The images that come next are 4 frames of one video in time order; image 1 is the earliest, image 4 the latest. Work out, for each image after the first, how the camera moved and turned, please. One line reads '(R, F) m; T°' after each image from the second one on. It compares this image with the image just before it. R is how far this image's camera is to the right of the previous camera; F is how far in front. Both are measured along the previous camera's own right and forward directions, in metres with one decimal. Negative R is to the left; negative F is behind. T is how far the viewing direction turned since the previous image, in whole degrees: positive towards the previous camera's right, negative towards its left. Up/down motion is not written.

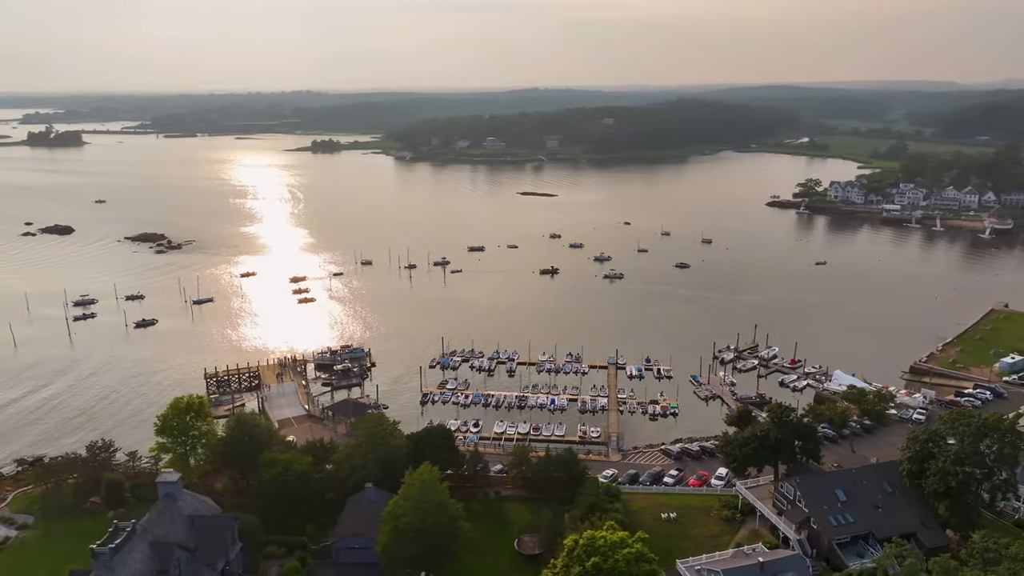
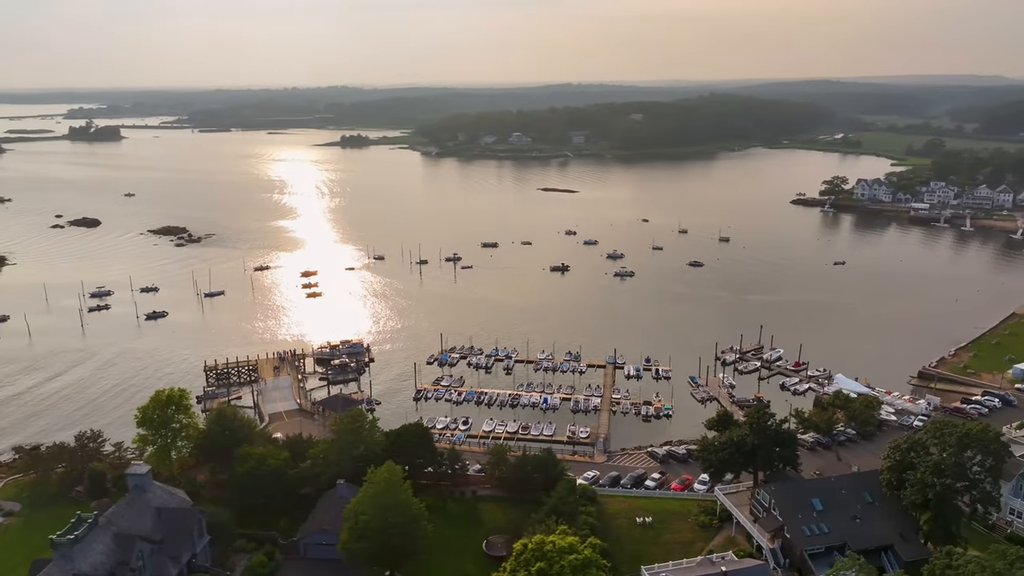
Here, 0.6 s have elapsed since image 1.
(+1.7, +0.3) m; -3°
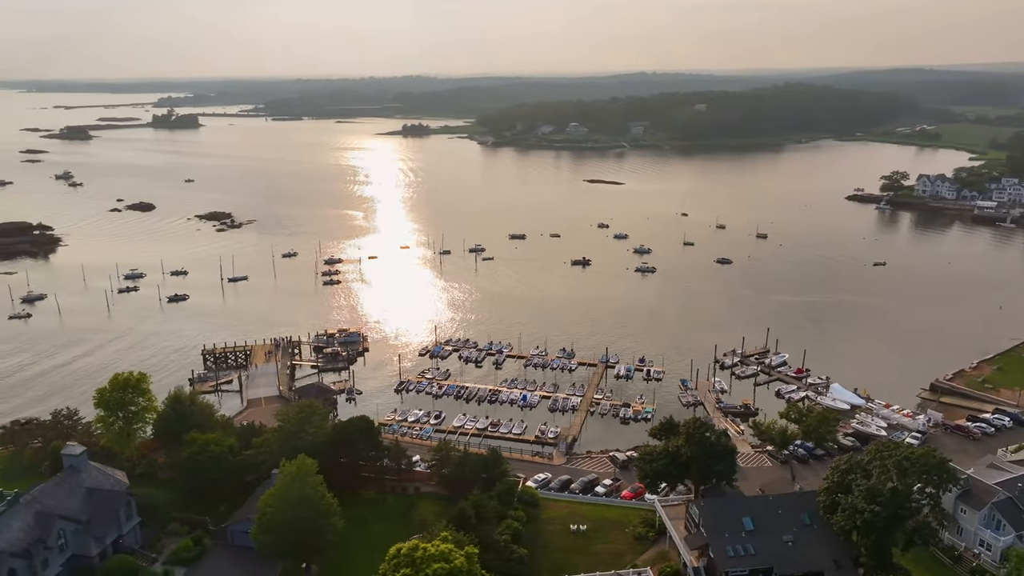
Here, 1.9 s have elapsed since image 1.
(+3.8, +0.7) m; -6°
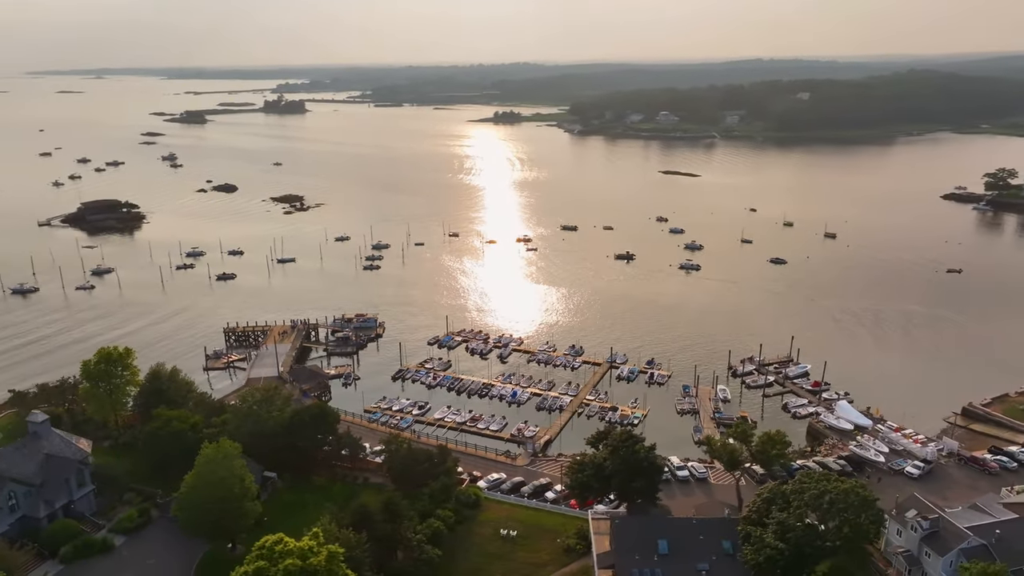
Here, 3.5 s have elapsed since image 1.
(+4.5, +0.9) m; -8°
